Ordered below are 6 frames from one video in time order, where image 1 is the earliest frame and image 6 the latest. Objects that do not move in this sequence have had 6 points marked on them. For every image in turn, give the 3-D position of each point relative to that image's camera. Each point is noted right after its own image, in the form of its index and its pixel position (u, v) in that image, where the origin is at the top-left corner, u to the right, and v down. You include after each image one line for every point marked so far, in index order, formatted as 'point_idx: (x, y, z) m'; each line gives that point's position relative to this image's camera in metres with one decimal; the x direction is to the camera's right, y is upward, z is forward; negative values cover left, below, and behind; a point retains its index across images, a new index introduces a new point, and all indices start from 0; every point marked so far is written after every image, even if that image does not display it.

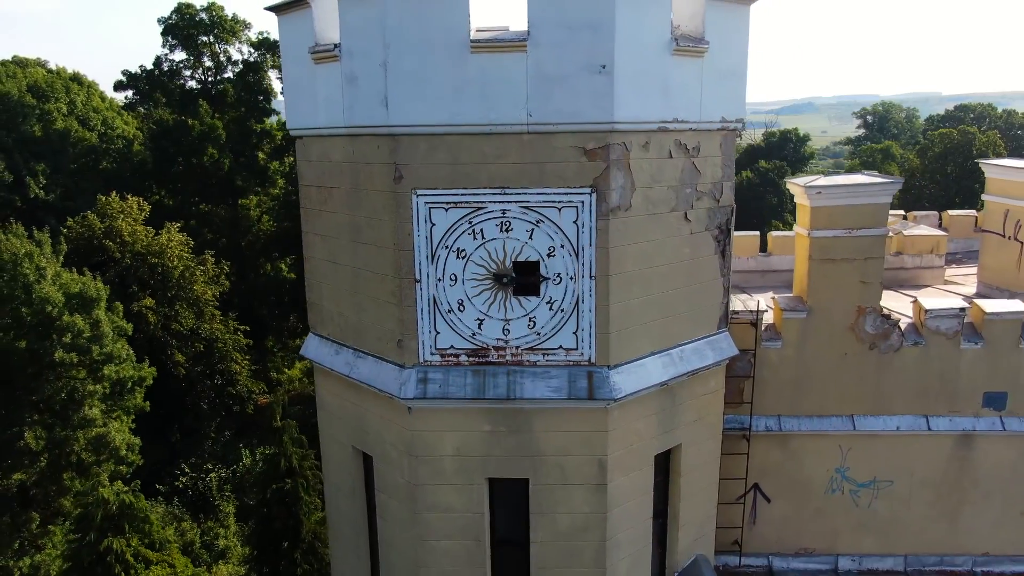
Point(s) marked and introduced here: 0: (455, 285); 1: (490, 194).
0: (-0.3, 0.0, +5.0) m
1: (-0.1, +0.5, +4.9) m
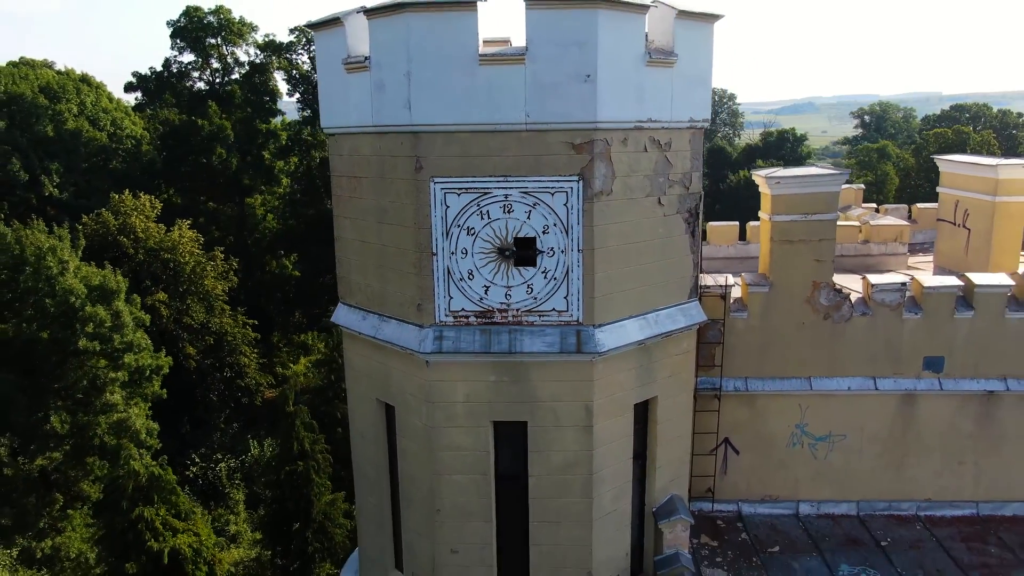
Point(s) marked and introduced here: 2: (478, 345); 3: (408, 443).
0: (-0.3, +0.2, +6.0) m
1: (-0.1, +0.6, +5.9) m
2: (-0.2, -0.3, +6.1) m
3: (-0.7, -1.0, +6.6) m
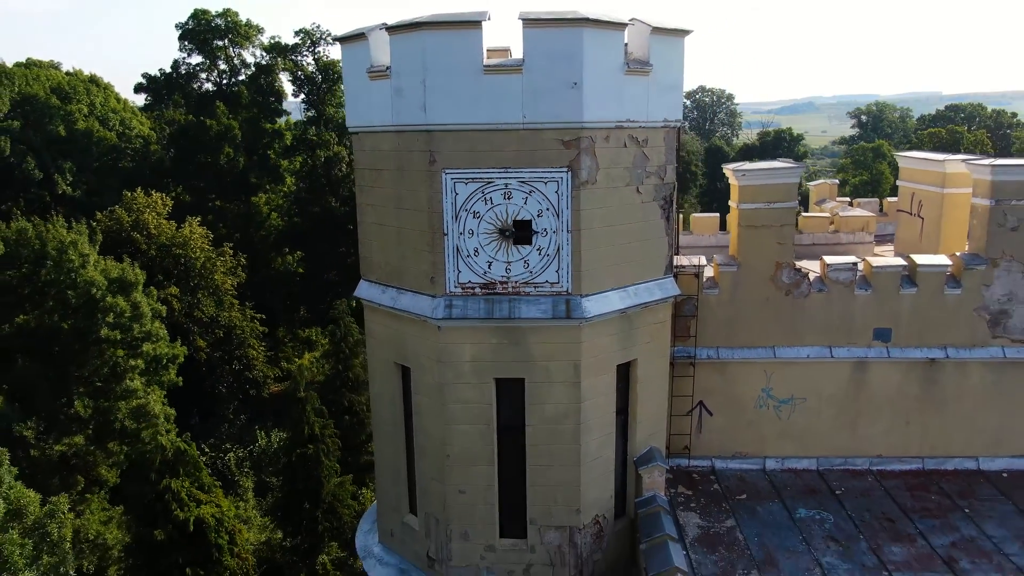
0: (-0.3, +0.4, +7.1) m
1: (-0.1, +0.8, +7.0) m
2: (-0.2, -0.2, +7.1) m
3: (-0.7, -0.9, +7.7) m
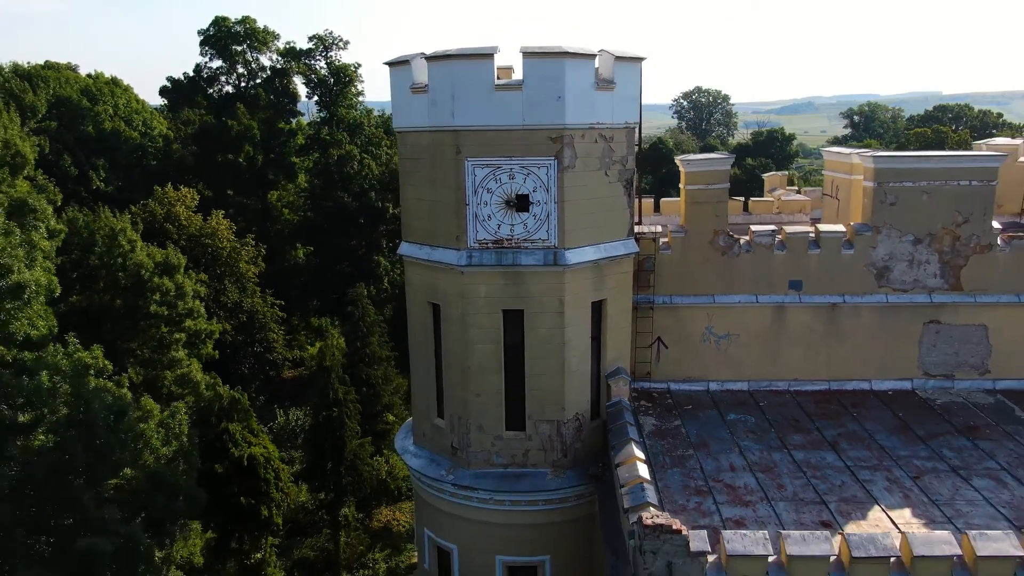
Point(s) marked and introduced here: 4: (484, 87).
0: (-0.3, +0.8, +9.9) m
1: (-0.1, +1.3, +9.8) m
2: (-0.2, +0.3, +10.0) m
3: (-0.7, -0.4, +10.5) m
4: (-0.3, +1.9, +9.6) m
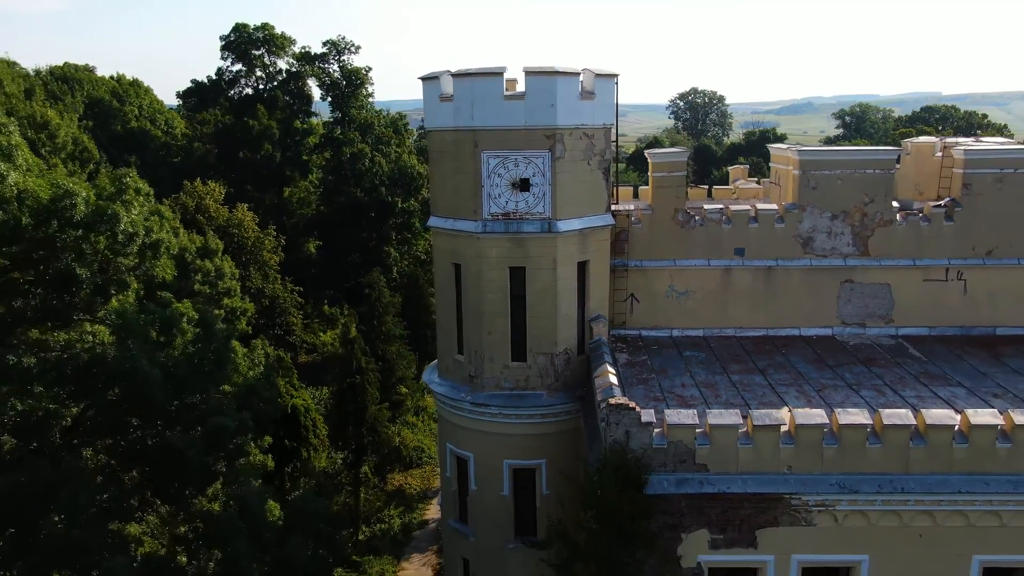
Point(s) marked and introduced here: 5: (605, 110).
0: (-0.2, +1.3, +13.1) m
1: (0.0, +1.8, +12.9) m
2: (-0.1, +0.8, +13.1) m
3: (-0.6, +0.1, +13.7) m
4: (-0.2, +2.4, +12.8) m
5: (+1.2, +2.4, +13.4) m
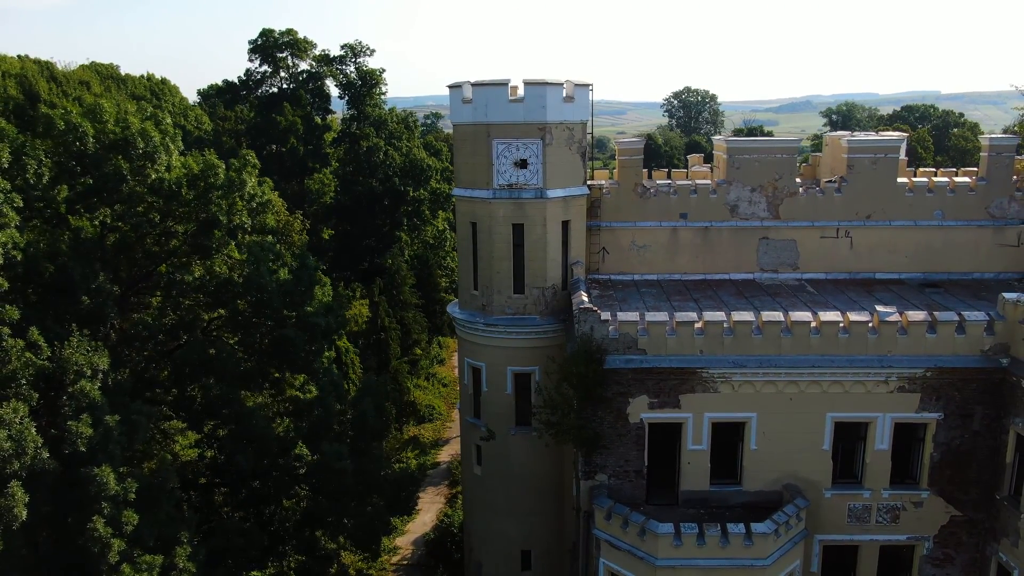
0: (-0.2, +2.2, +18.1) m
1: (0.0, +2.7, +18.0) m
2: (-0.1, +1.7, +18.2) m
3: (-0.6, +1.0, +18.7) m
4: (-0.2, +3.3, +17.8) m
5: (+1.3, +3.3, +18.5) m
